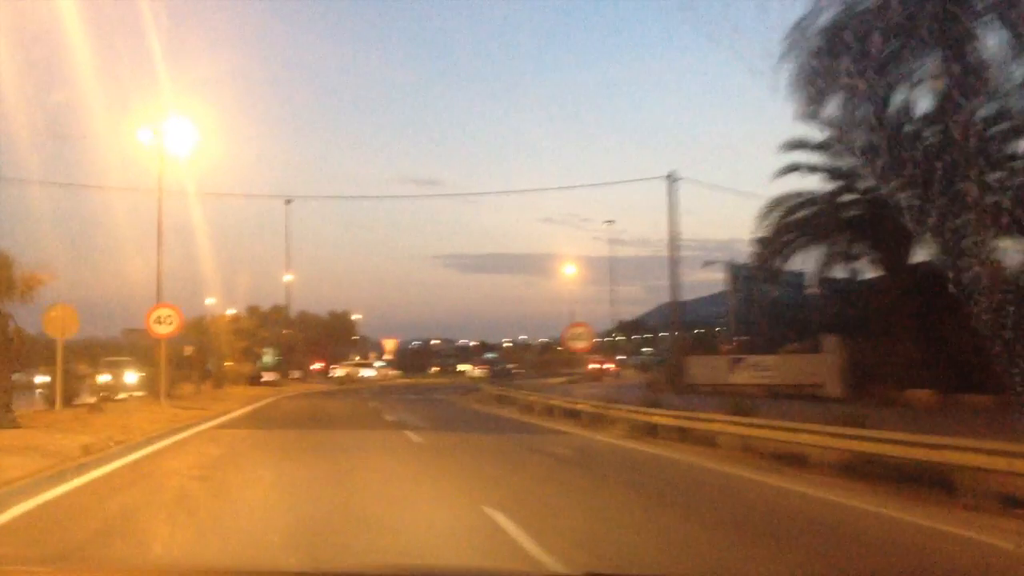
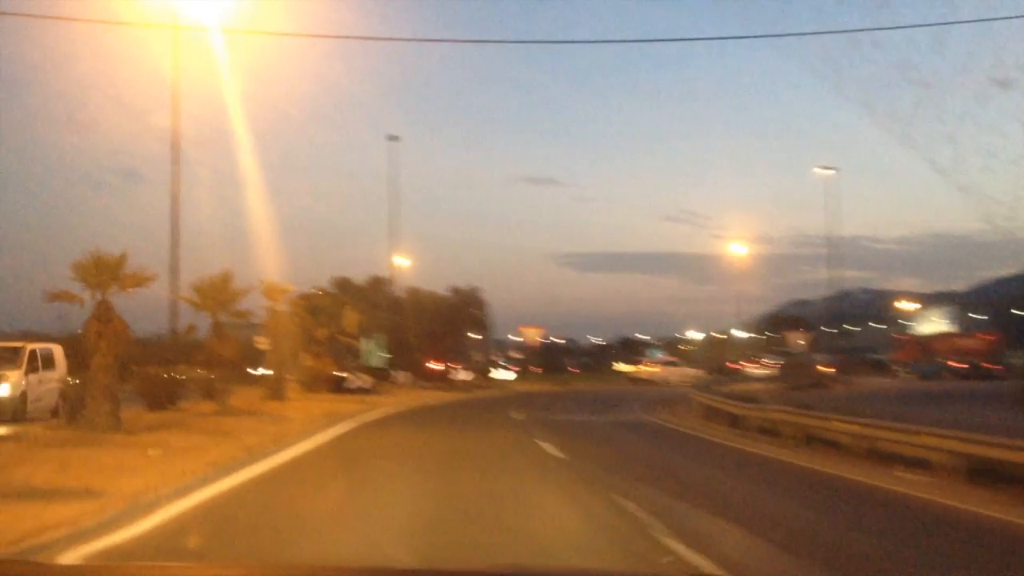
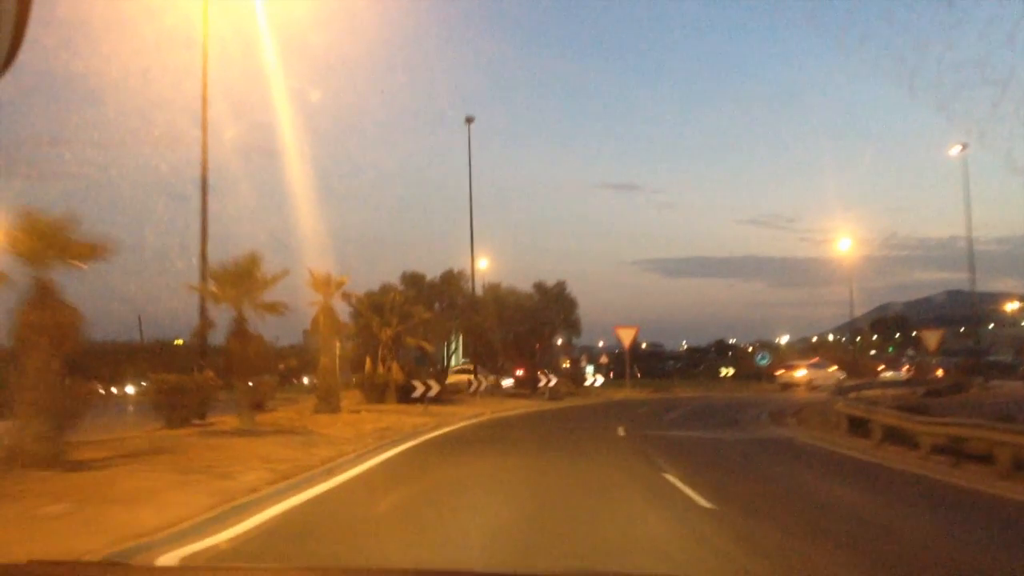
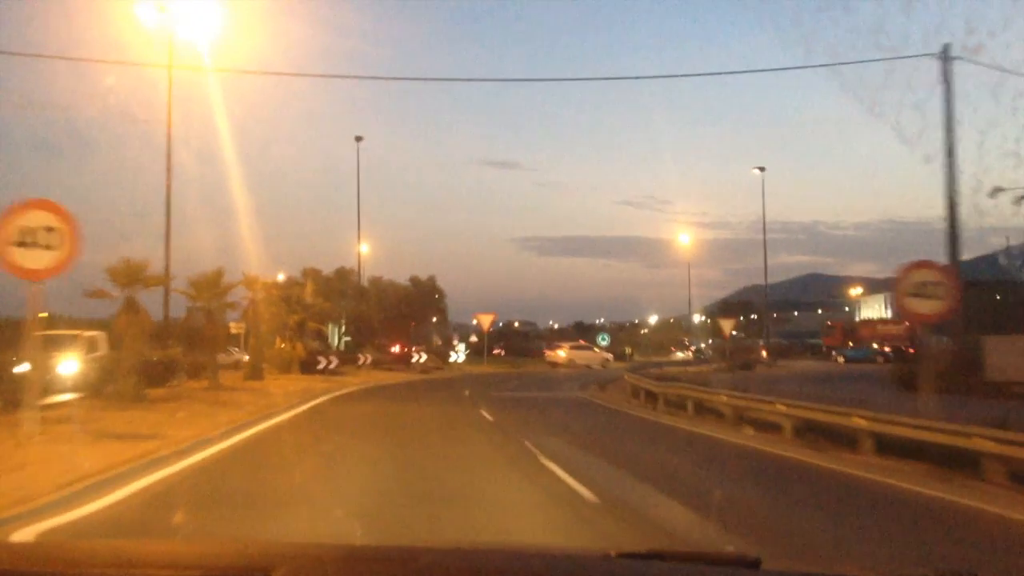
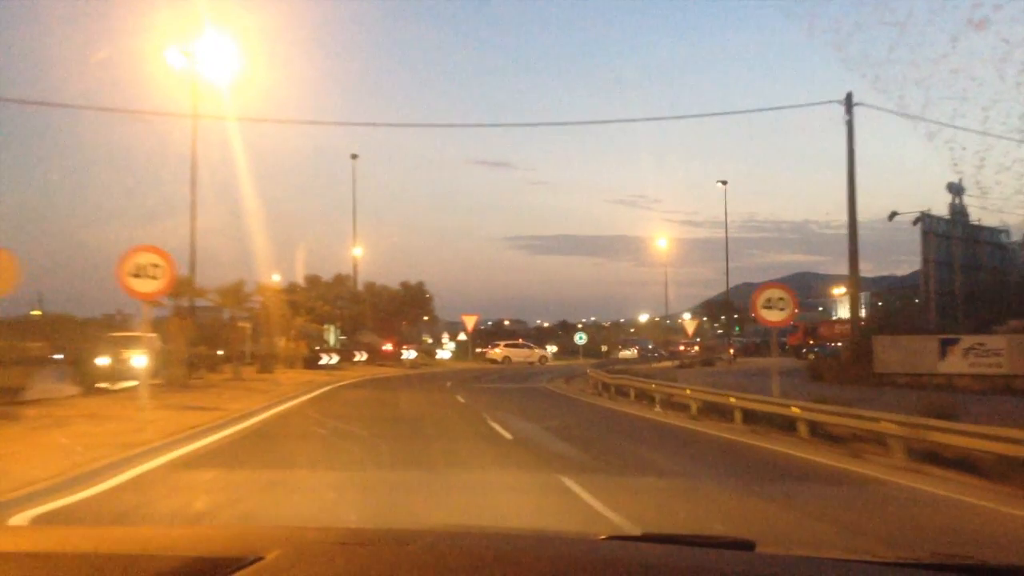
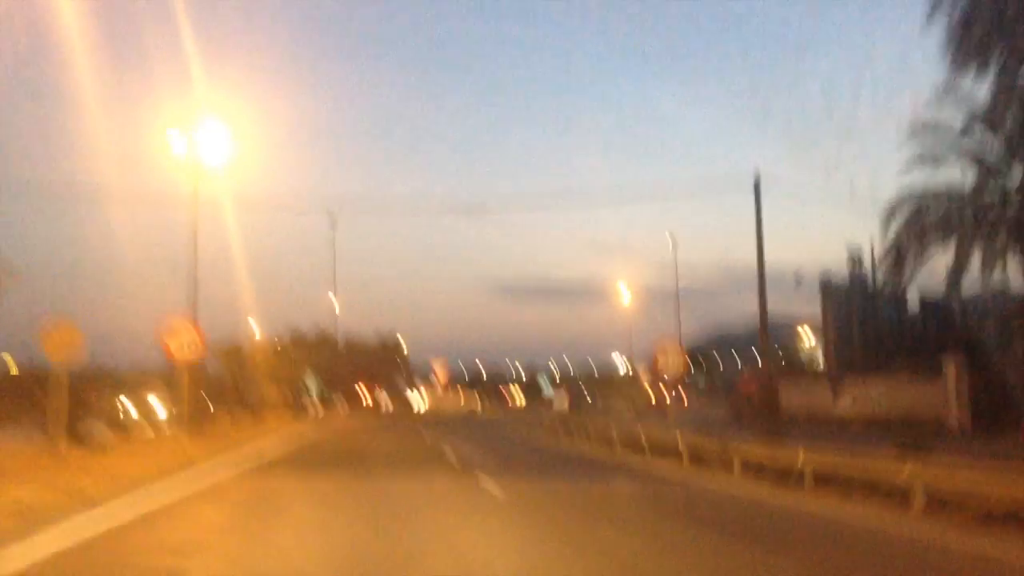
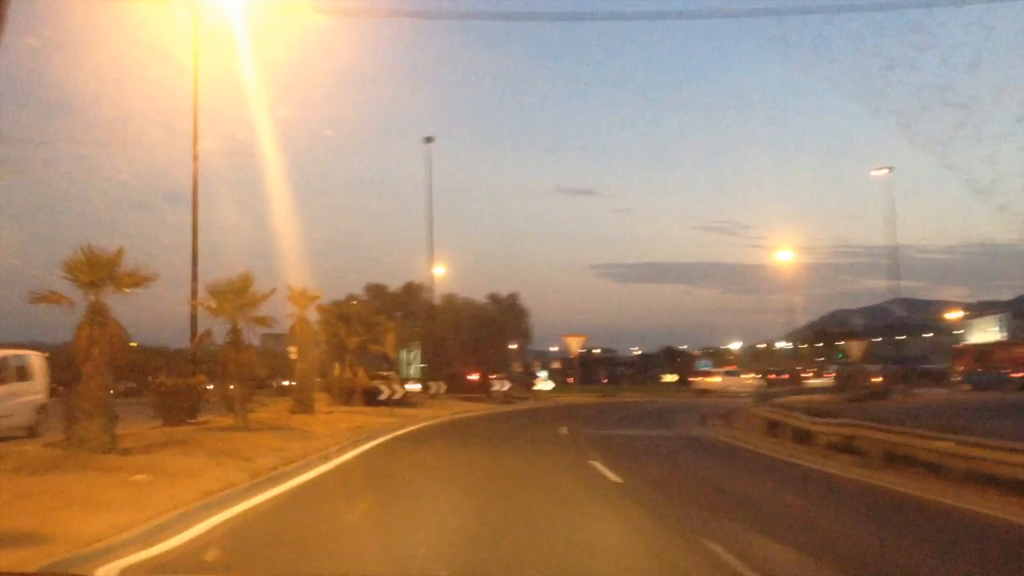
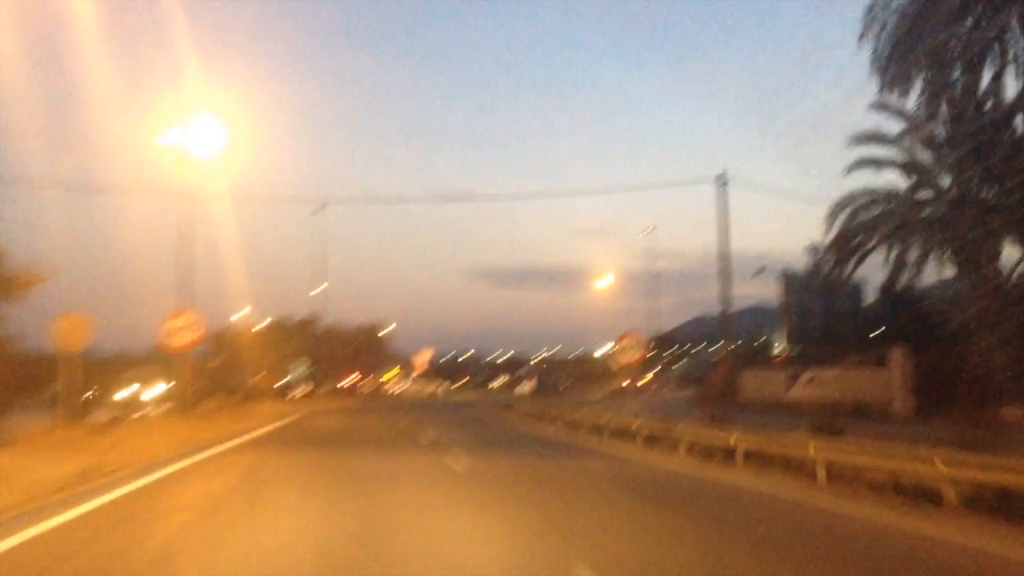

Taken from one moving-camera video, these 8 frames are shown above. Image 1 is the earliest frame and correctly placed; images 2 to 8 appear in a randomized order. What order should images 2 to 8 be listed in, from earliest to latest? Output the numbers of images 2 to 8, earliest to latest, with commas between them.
8, 6, 5, 4, 2, 7, 3
